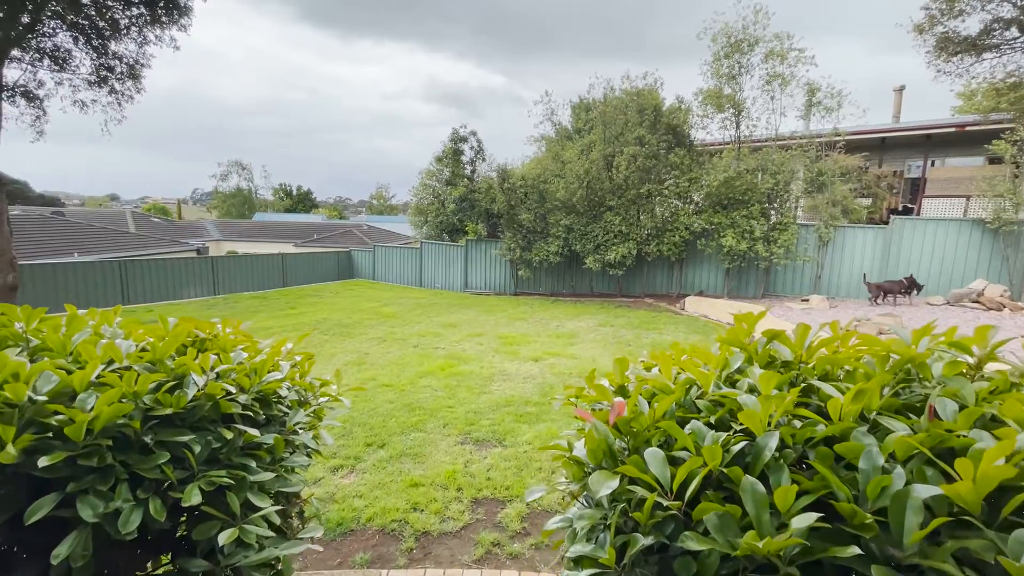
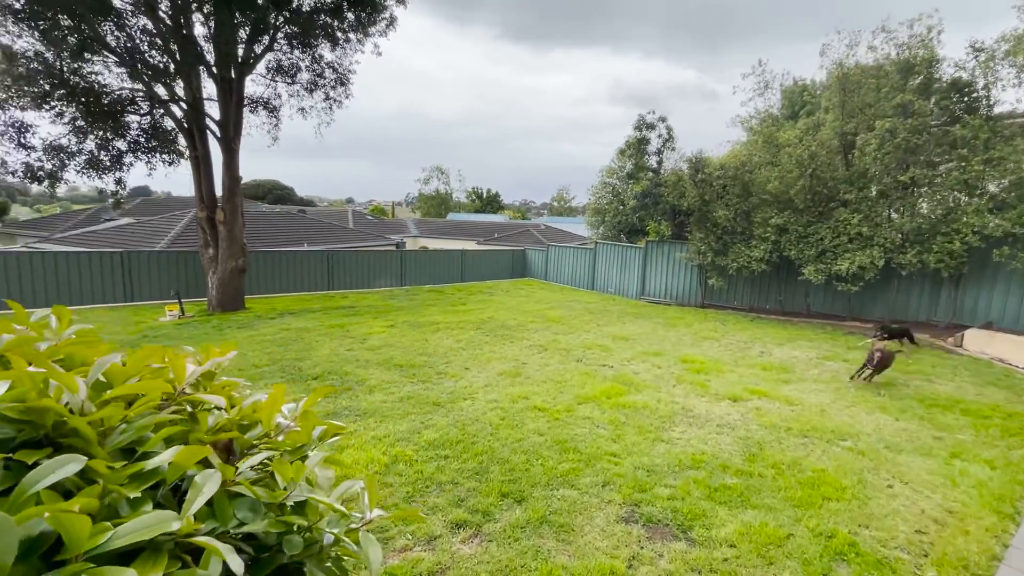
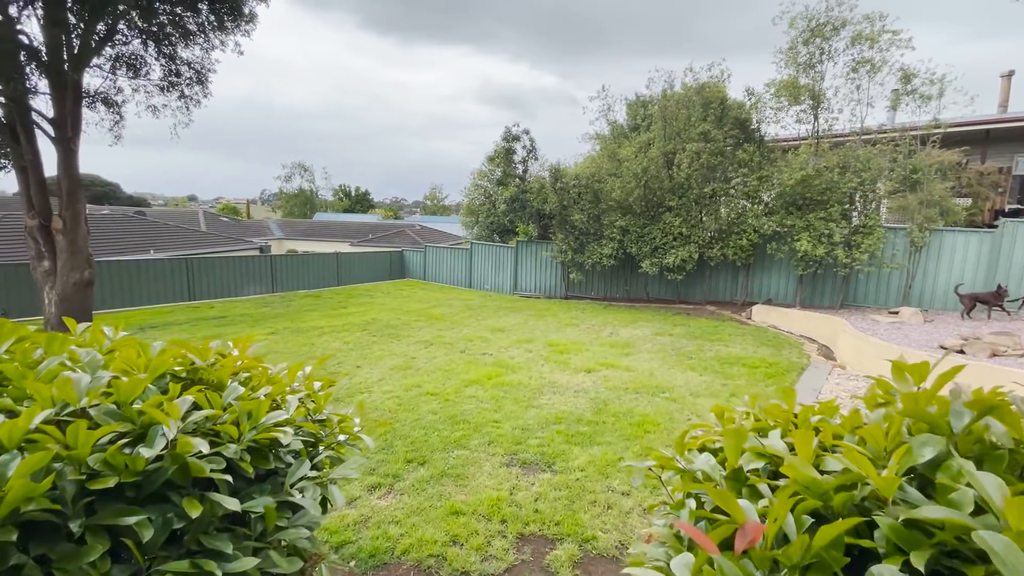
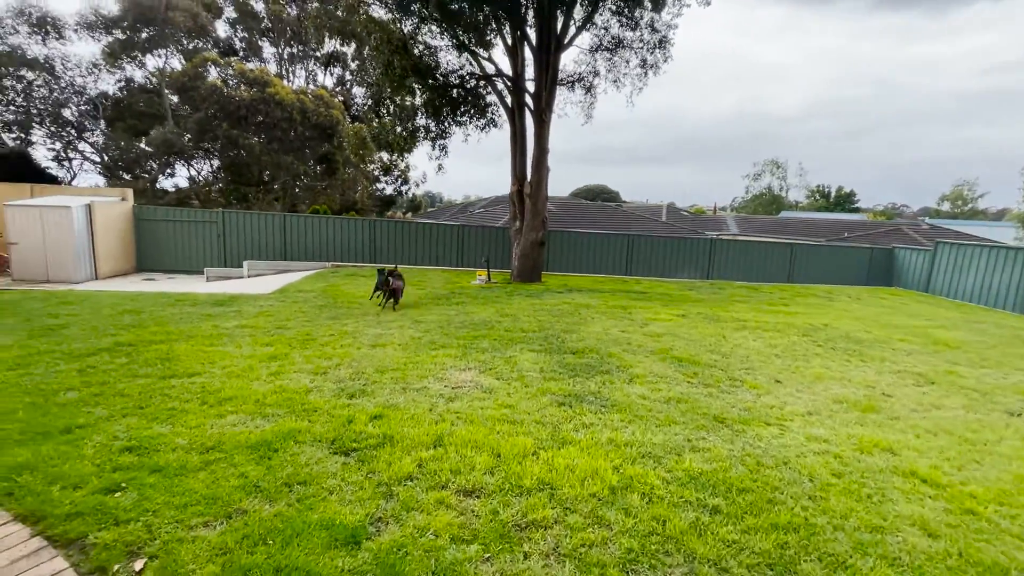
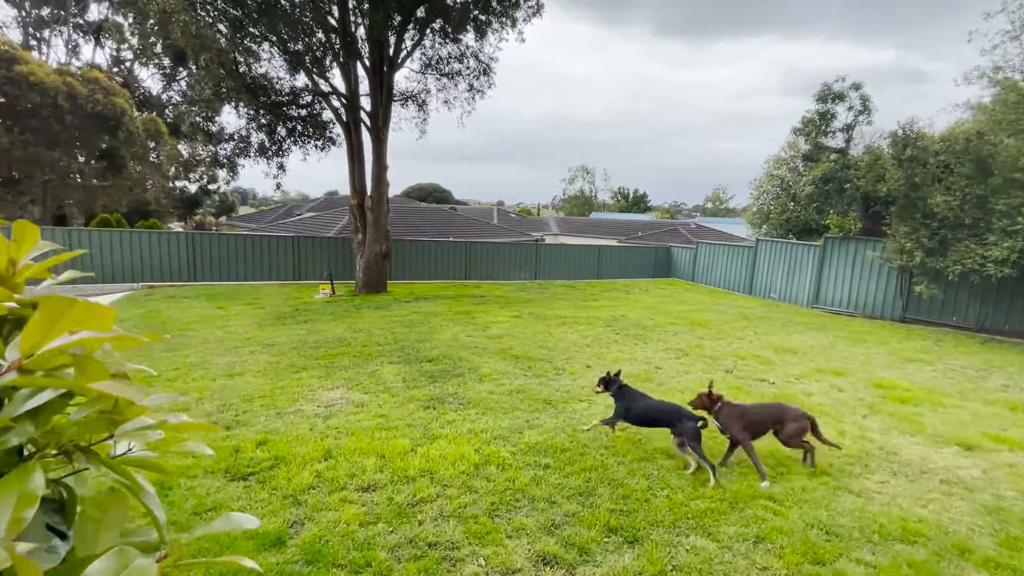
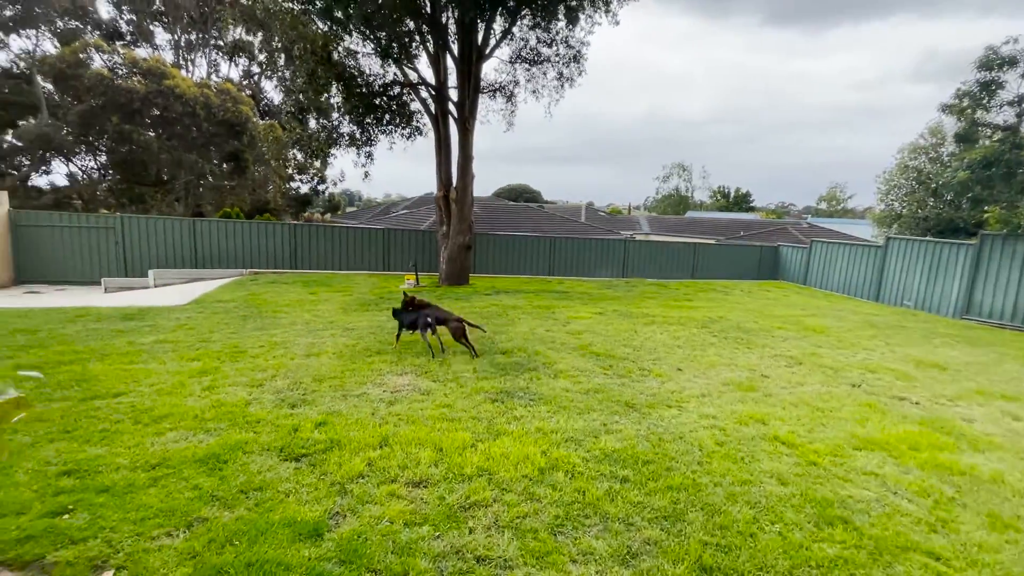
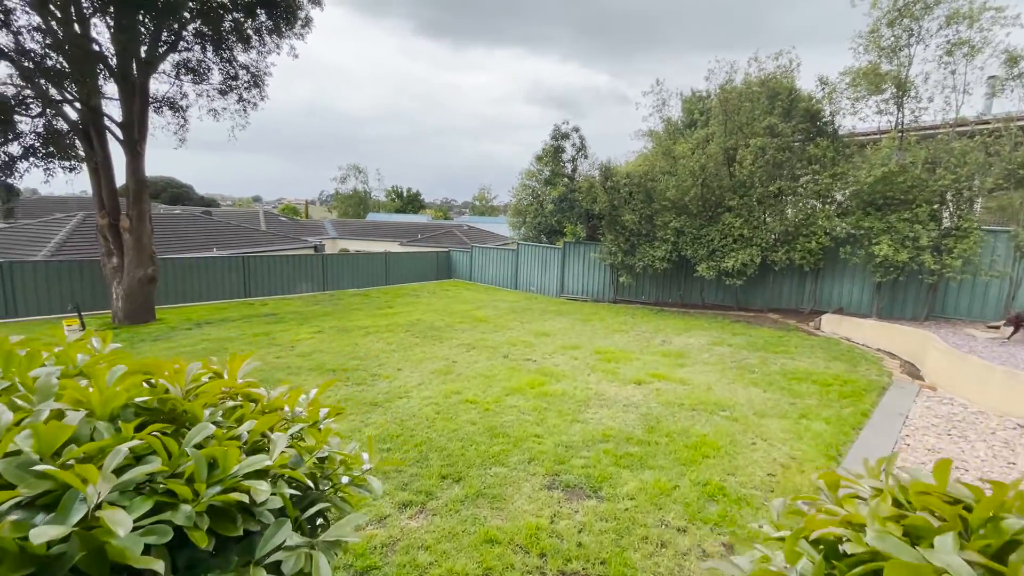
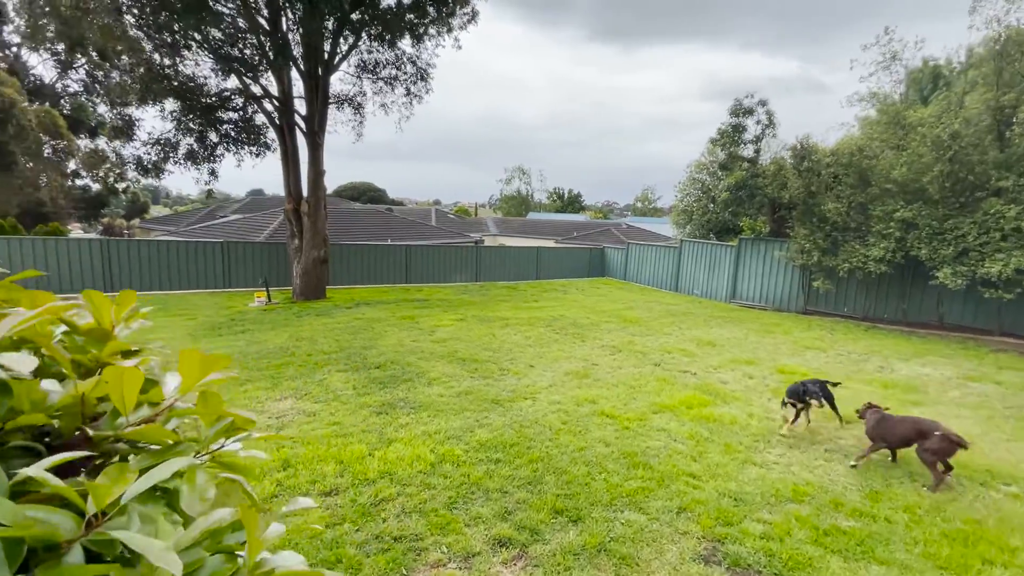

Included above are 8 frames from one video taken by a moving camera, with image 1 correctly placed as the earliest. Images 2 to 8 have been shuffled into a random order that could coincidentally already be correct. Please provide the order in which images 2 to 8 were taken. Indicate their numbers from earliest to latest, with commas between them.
3, 7, 2, 8, 5, 6, 4
